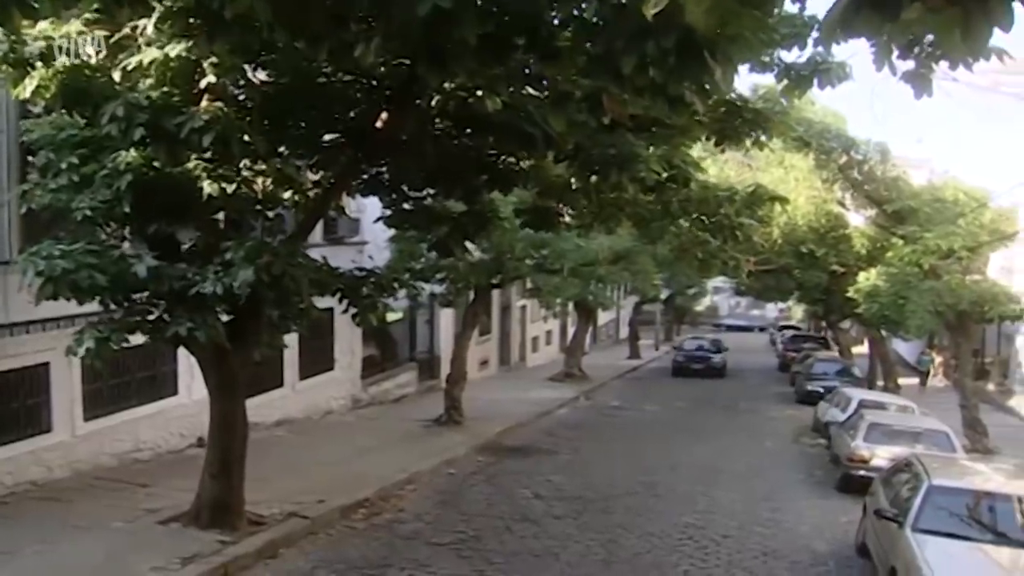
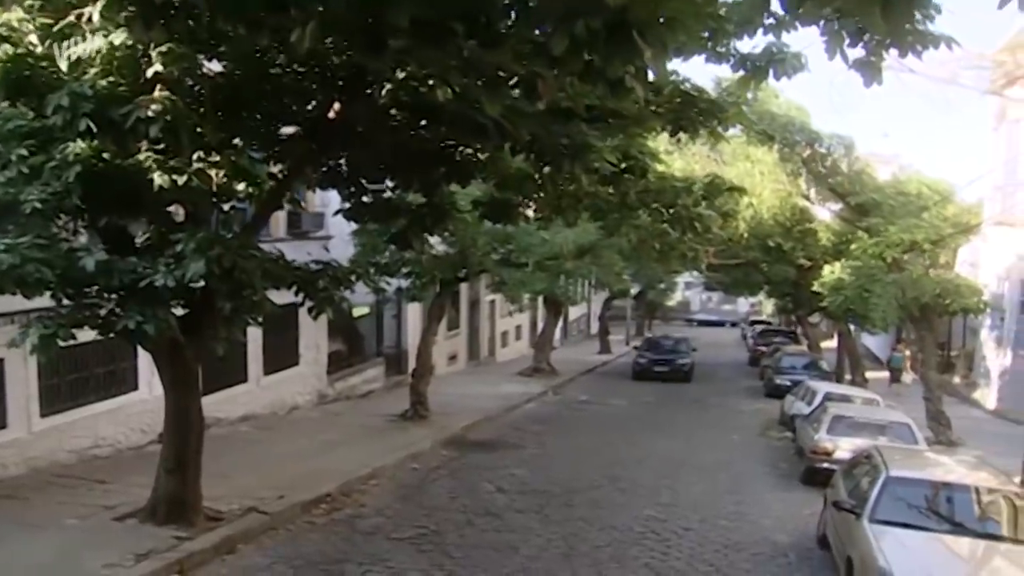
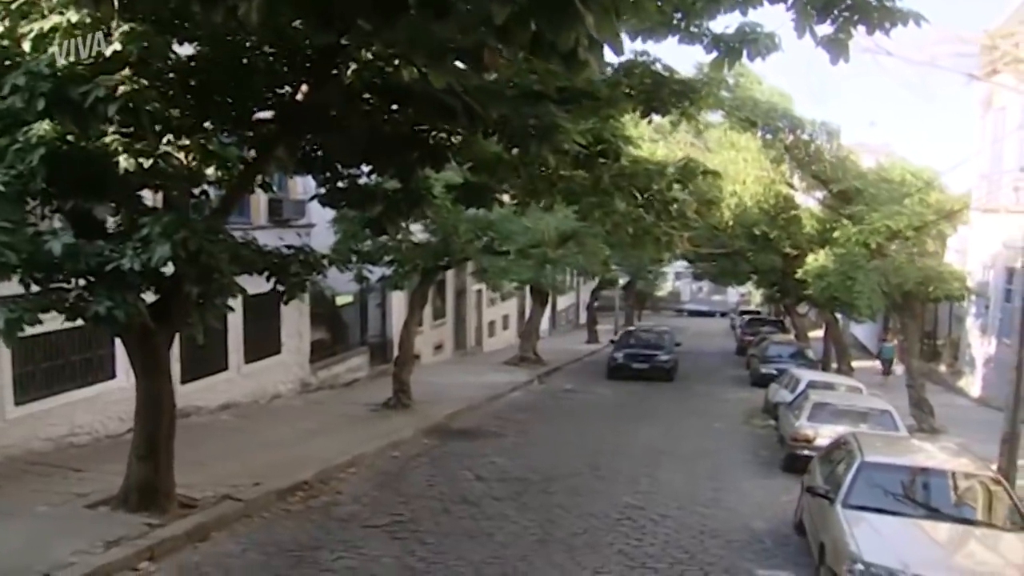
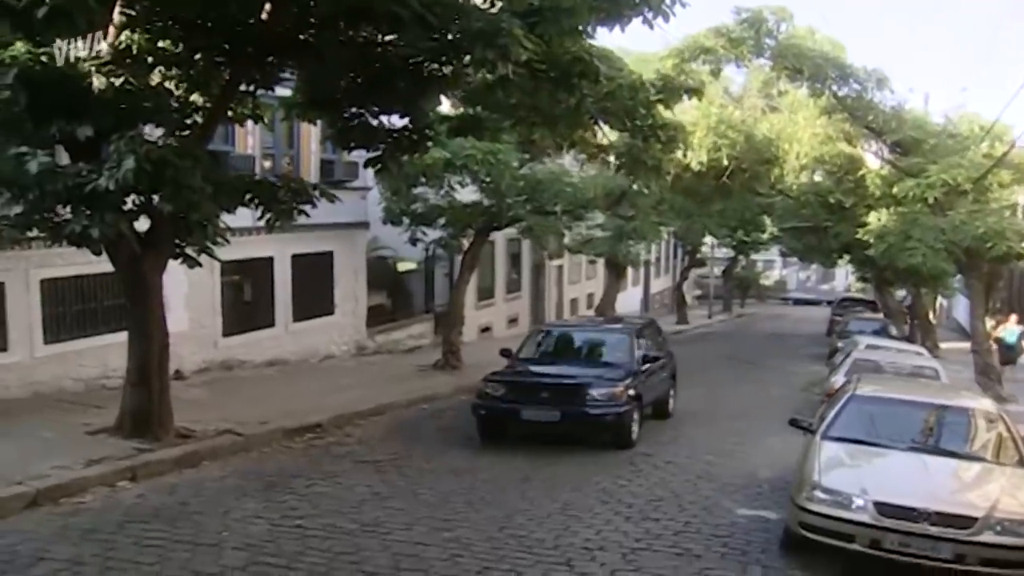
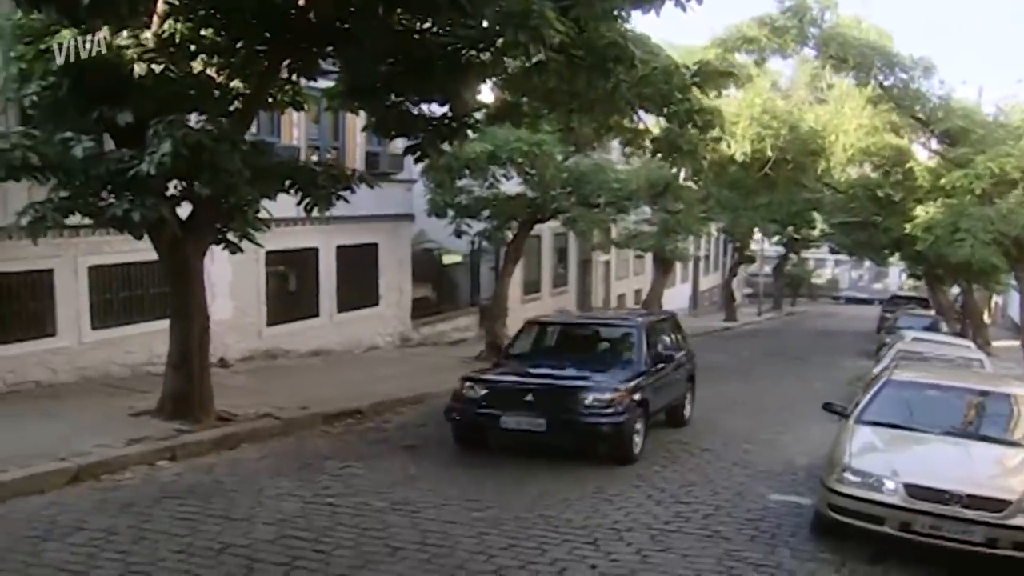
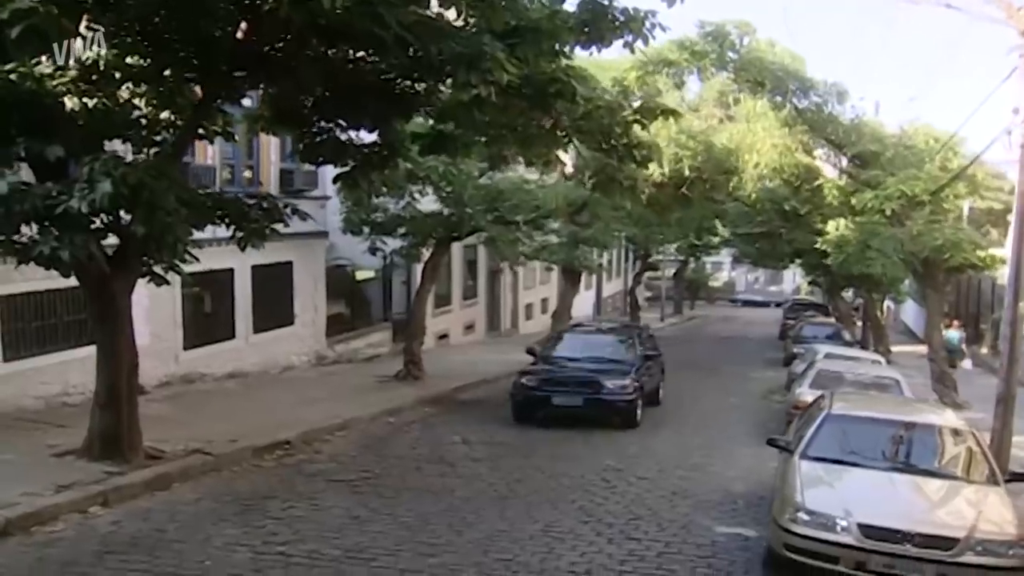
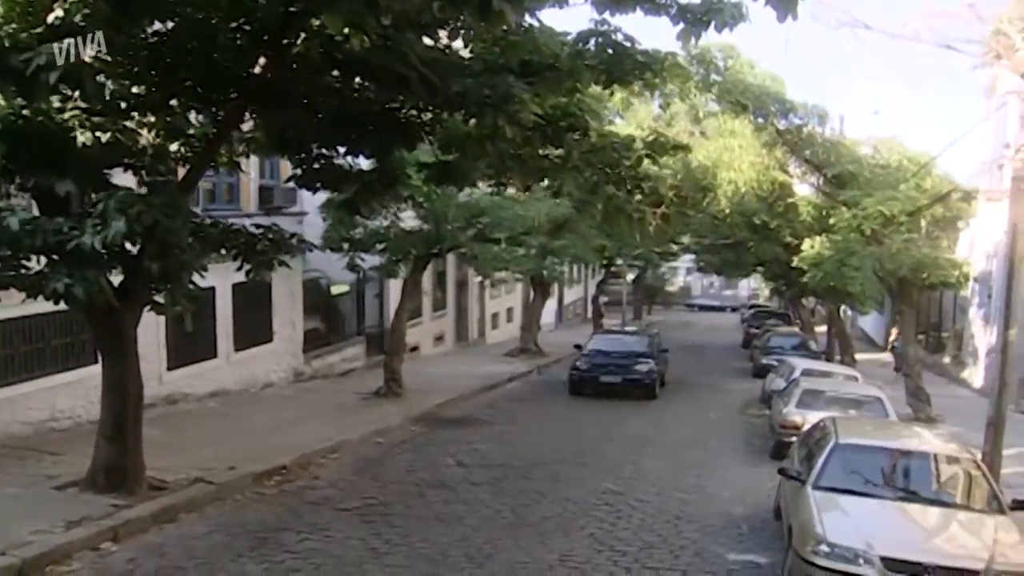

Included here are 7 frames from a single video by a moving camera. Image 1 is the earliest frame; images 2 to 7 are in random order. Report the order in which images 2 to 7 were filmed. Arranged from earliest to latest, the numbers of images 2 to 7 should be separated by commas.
2, 3, 7, 6, 4, 5
